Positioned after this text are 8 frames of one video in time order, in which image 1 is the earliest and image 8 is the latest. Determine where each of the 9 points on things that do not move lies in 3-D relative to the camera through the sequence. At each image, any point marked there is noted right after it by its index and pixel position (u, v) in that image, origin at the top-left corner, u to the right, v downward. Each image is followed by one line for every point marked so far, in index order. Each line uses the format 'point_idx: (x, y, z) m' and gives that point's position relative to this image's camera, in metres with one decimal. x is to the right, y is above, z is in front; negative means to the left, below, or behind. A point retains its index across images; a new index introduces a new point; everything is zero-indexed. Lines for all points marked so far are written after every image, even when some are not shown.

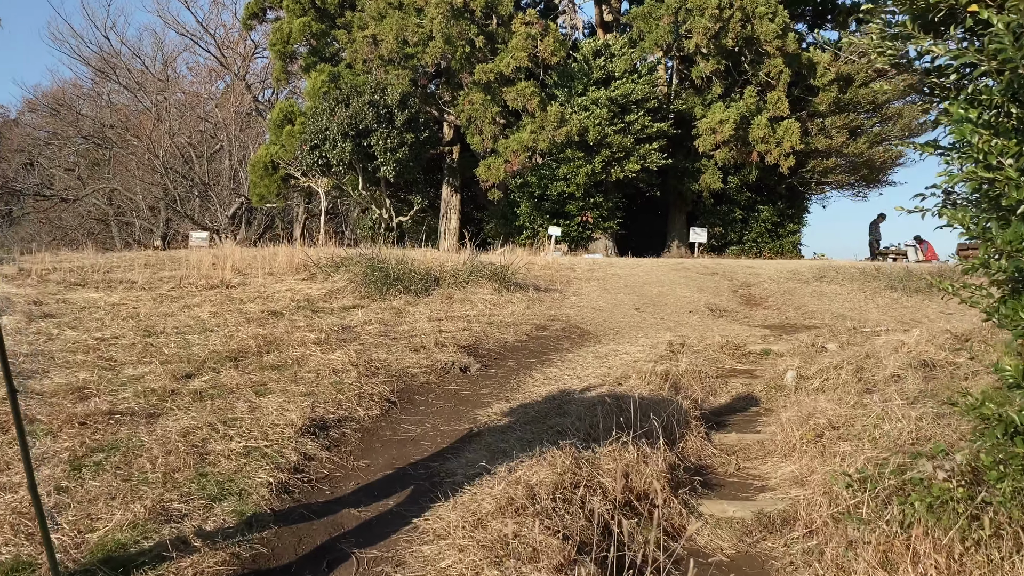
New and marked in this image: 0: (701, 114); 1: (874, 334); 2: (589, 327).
0: (+4.4, +4.0, +19.6) m
1: (+3.0, -0.4, +7.0) m
2: (+0.6, -0.3, +7.0) m
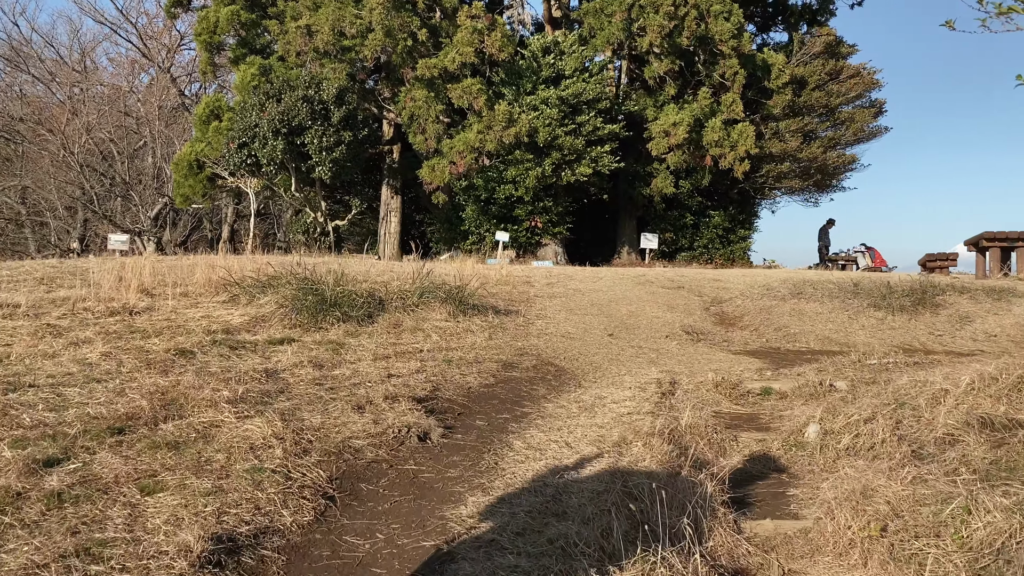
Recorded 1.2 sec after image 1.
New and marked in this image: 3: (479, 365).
0: (+3.2, +3.8, +18.8) m
1: (+2.7, -0.6, +6.1) m
2: (+0.4, -0.5, +5.9) m
3: (-0.2, -0.5, +5.6) m
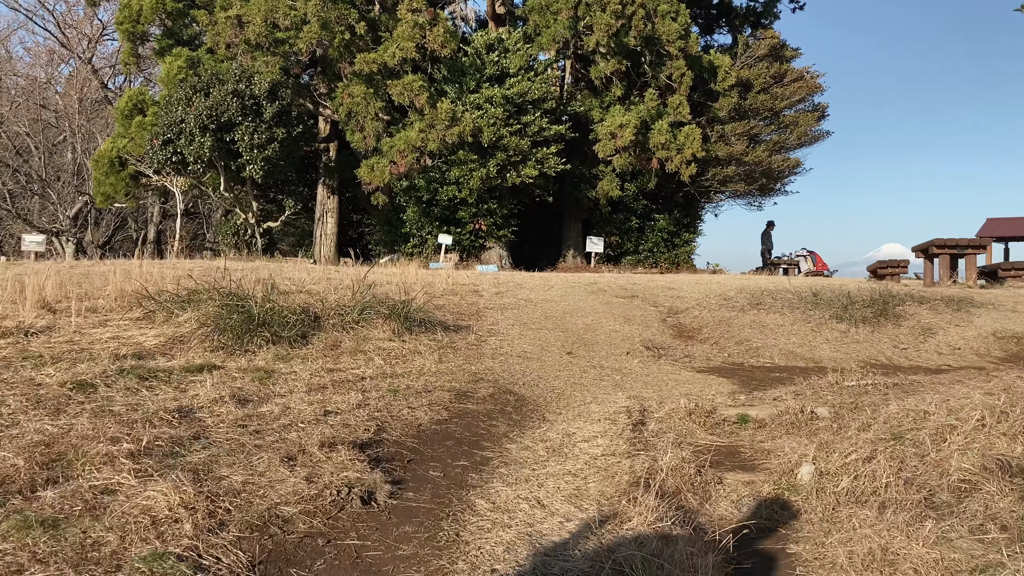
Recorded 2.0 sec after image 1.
0: (+1.9, +3.7, +18.4) m
1: (+2.4, -0.7, +5.7) m
2: (+0.1, -0.6, +5.3) m
3: (-0.5, -0.6, +5.0) m
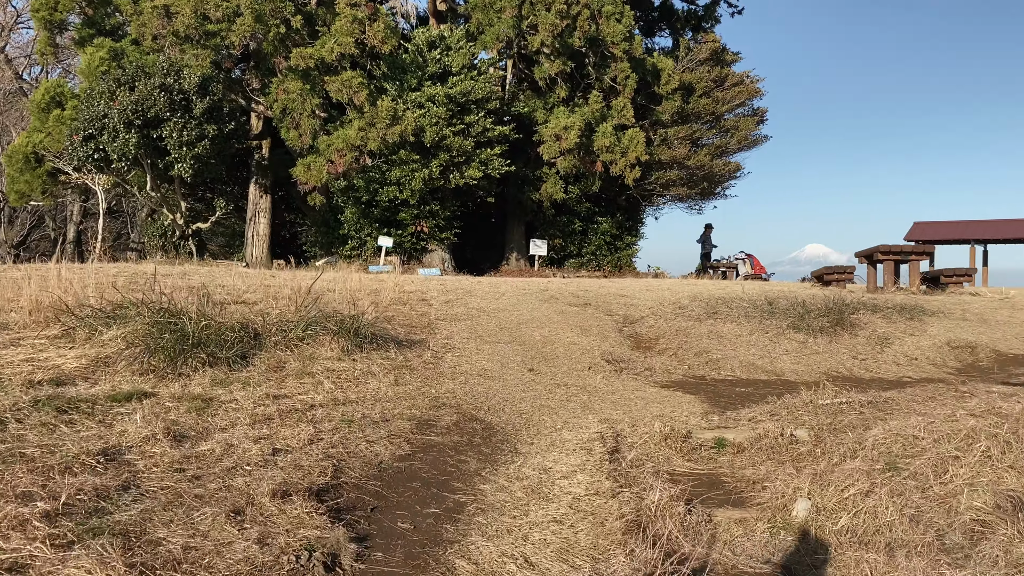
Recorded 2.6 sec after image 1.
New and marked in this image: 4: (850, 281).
0: (+0.7, +3.6, +18.0) m
1: (+2.1, -0.8, +5.5) m
2: (-0.1, -0.7, +4.9) m
3: (-0.7, -0.7, +4.5) m
4: (+5.4, +0.1, +13.5) m
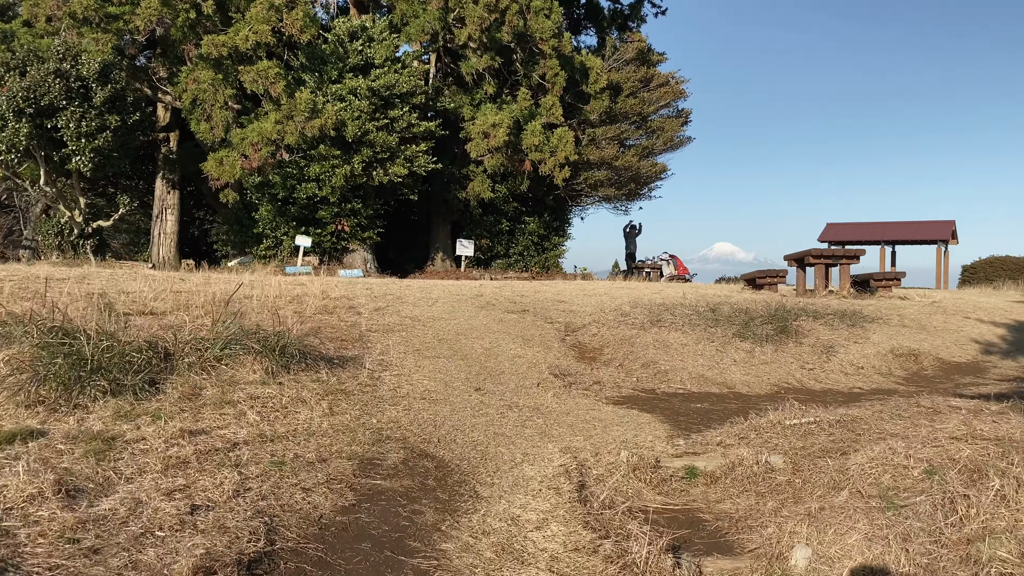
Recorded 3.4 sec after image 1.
0: (-0.8, +3.6, +17.5) m
1: (+1.8, -0.9, +5.2) m
2: (-0.4, -0.8, +4.4) m
3: (-0.9, -0.8, +3.9) m
4: (+4.3, +0.1, +13.4) m
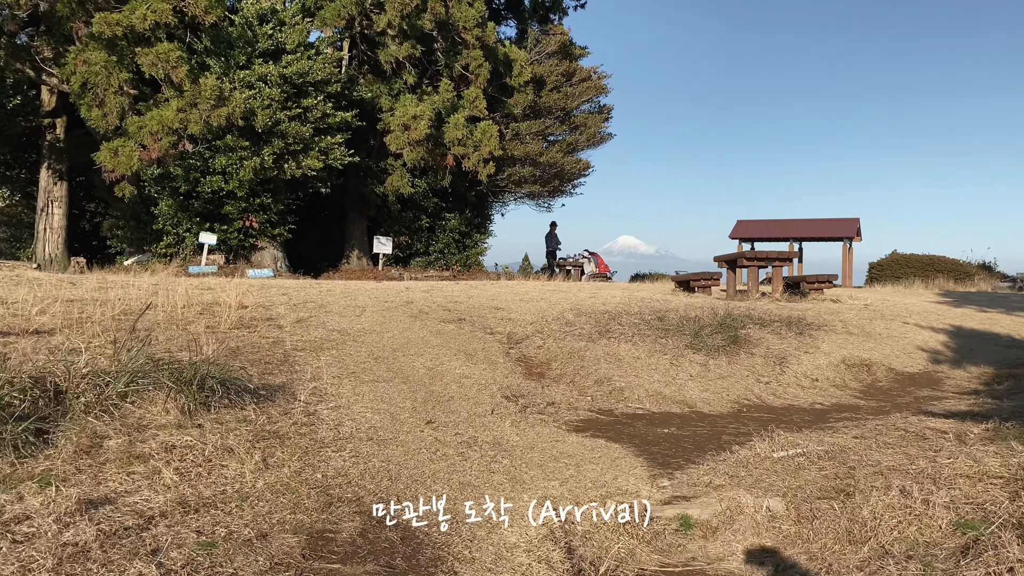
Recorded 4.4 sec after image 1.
0: (-2.4, +3.6, +16.6) m
1: (+1.6, -1.0, +4.7) m
2: (-0.5, -1.0, +3.7) m
3: (-0.9, -1.0, +3.1) m
4: (+3.2, 0.0, +13.2) m
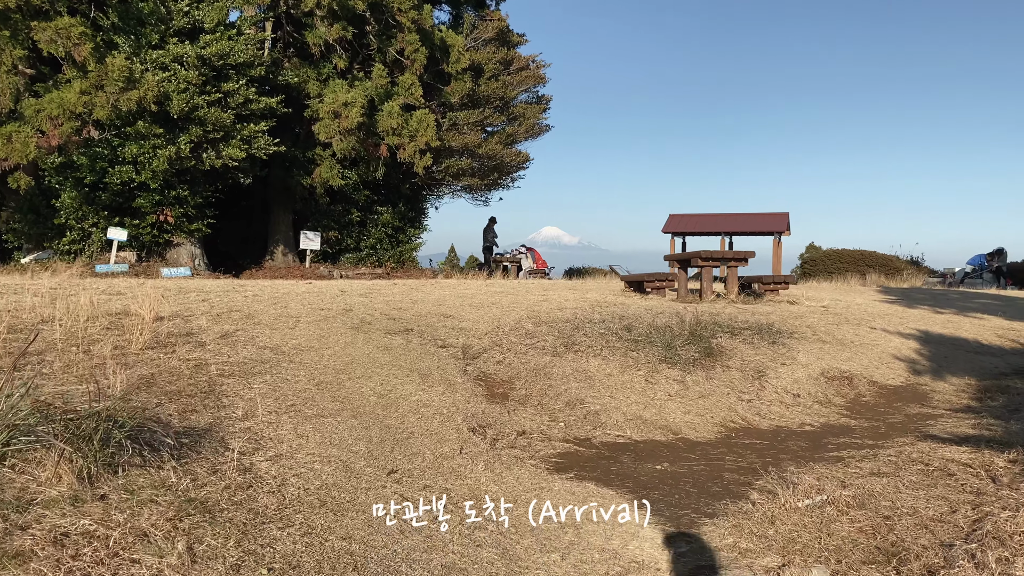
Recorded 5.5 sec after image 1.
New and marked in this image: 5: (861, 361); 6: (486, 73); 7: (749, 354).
0: (-3.5, +3.6, +15.4) m
1: (+1.6, -1.2, +4.0) m
2: (-0.4, -1.1, +2.8) m
3: (-0.8, -1.1, +2.2) m
4: (+2.3, 0.0, +12.6) m
5: (+3.5, -0.7, +8.3) m
6: (-0.6, +4.7, +18.6) m
7: (+2.3, -0.6, +8.2) m
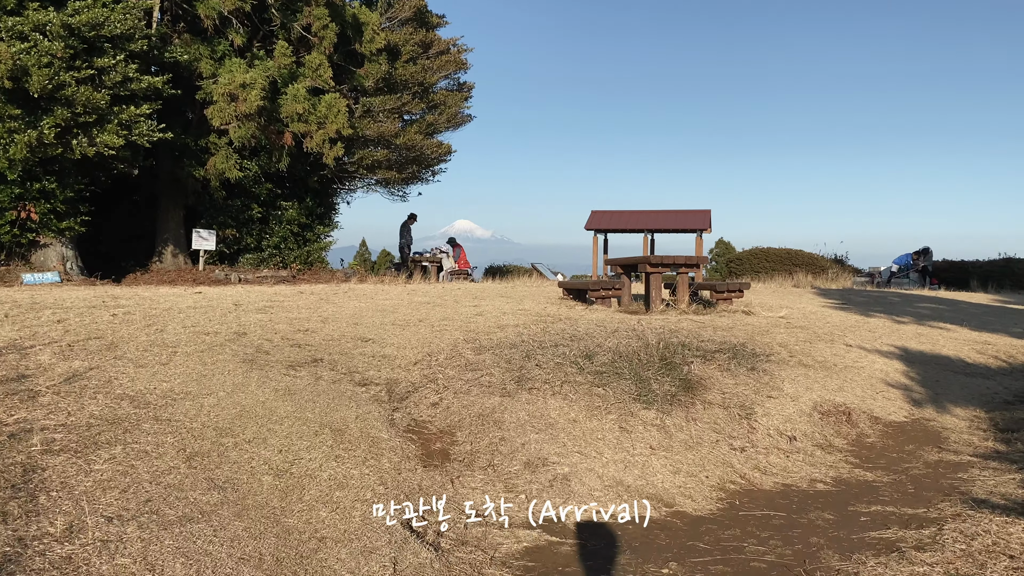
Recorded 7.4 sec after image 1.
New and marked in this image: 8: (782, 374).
0: (-4.8, +3.5, +13.5) m
1: (+1.5, -1.3, +2.7) m
2: (-0.4, -1.3, +1.3) m
3: (-0.7, -1.3, +0.7) m
4: (+1.4, -0.1, +11.3) m
5: (+2.9, -0.9, +7.2) m
6: (-2.2, +4.7, +16.9) m
7: (+1.8, -0.8, +6.9) m
8: (+2.3, -0.7, +7.4) m
